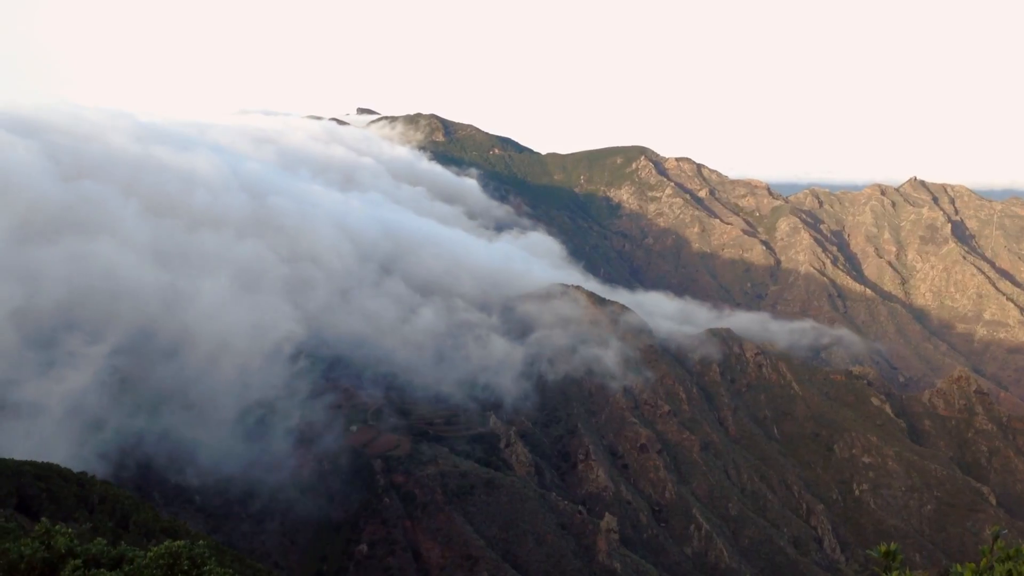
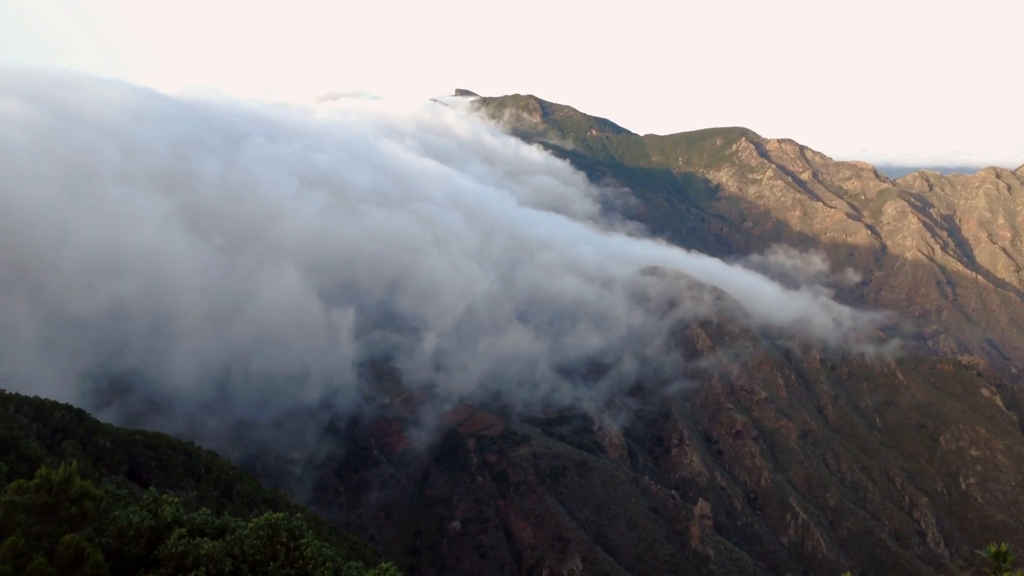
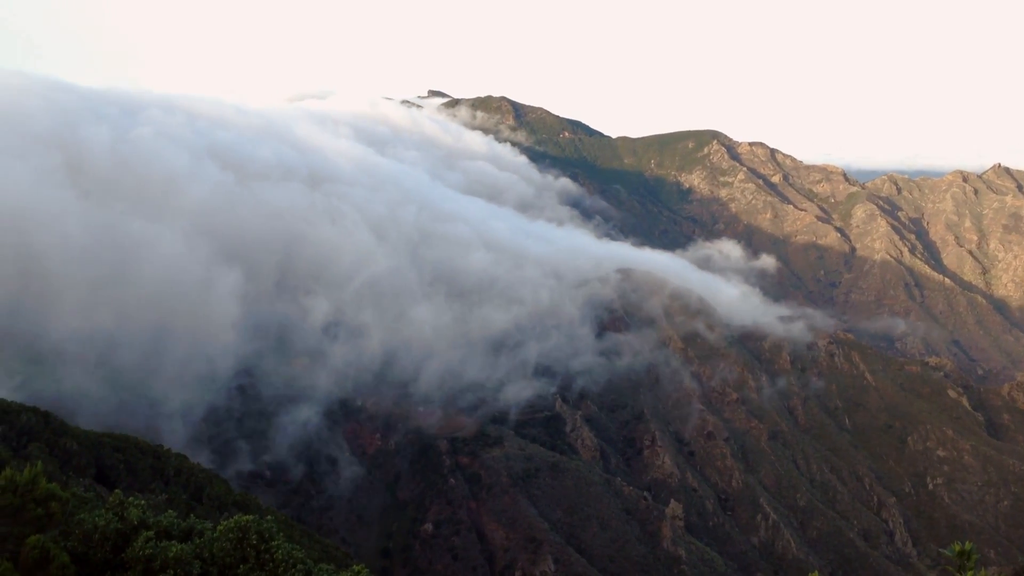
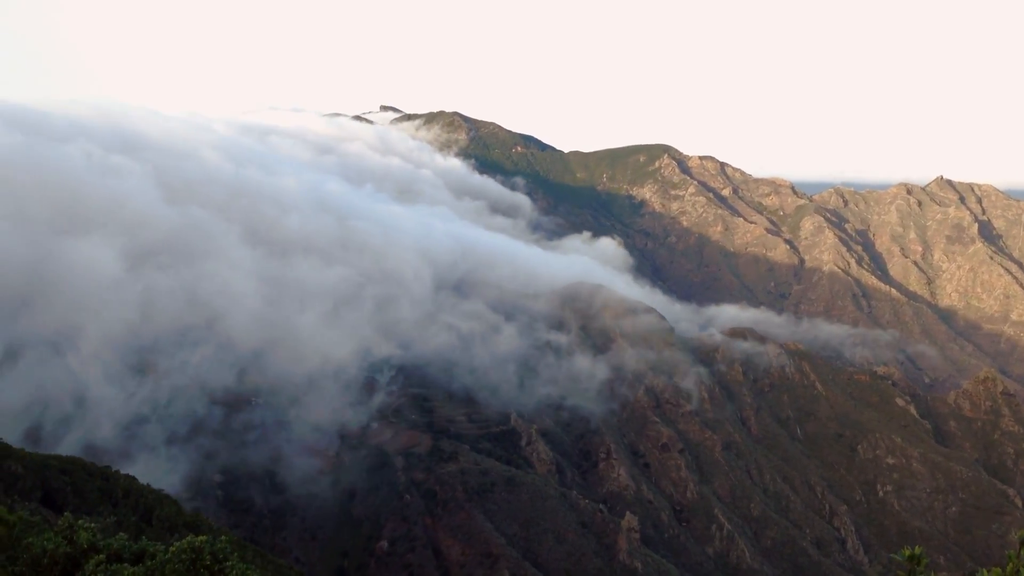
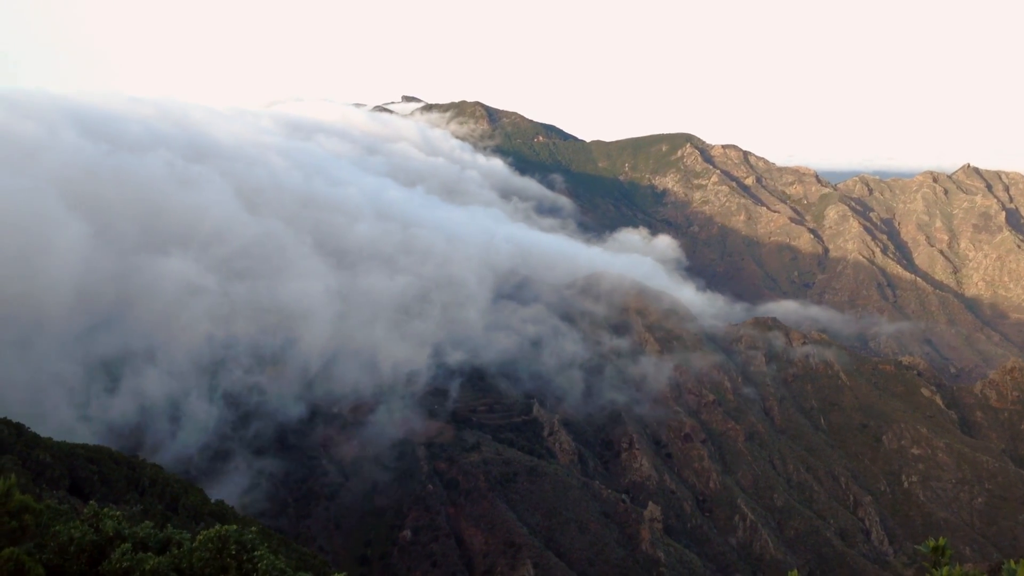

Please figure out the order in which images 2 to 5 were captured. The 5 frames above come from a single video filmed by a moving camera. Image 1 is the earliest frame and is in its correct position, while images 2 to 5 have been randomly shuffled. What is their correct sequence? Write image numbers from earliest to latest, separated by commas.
4, 5, 3, 2
